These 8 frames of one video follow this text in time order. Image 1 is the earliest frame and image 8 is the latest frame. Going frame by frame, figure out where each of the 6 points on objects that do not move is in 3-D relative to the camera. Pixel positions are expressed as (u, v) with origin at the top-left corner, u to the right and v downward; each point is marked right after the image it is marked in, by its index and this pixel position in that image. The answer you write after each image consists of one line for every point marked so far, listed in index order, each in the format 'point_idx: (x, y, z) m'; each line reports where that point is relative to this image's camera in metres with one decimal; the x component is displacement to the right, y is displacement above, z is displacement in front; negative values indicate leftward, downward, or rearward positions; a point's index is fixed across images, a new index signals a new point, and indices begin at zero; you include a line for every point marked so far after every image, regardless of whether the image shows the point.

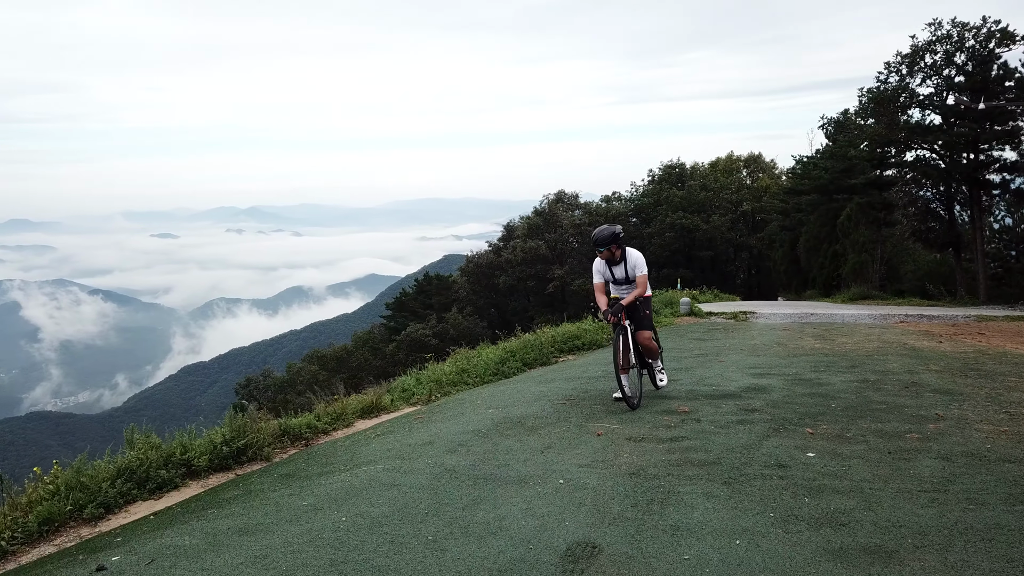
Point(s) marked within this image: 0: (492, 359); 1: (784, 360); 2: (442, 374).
0: (-0.4, -1.4, +12.2) m
1: (+3.4, -0.9, +8.0) m
2: (-1.3, -1.6, +11.6) m
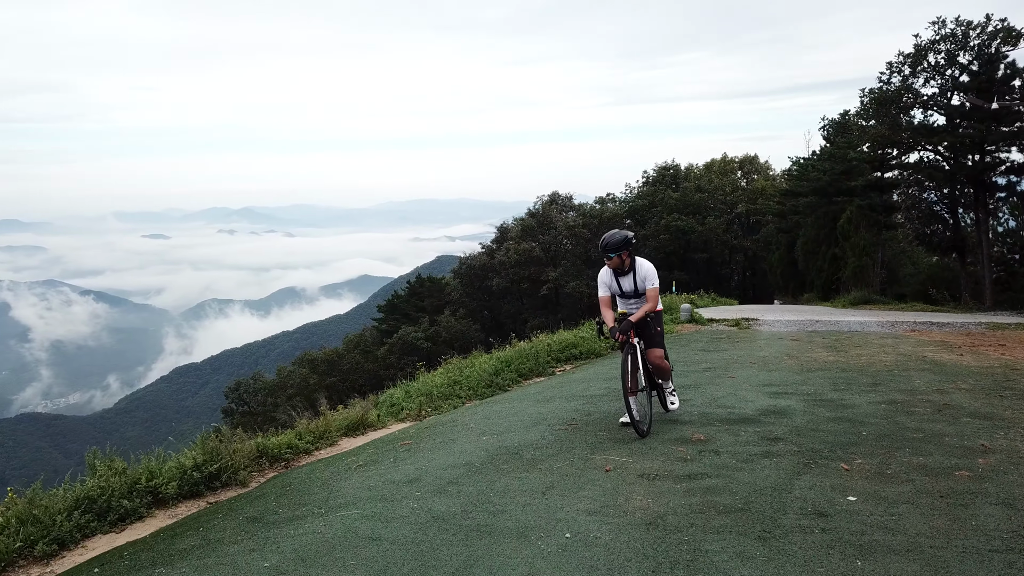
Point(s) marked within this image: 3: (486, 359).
0: (-0.5, -1.5, +11.6) m
1: (+3.4, -1.0, +7.5) m
2: (-1.4, -1.7, +11.0) m
3: (-0.5, -1.4, +13.0) m
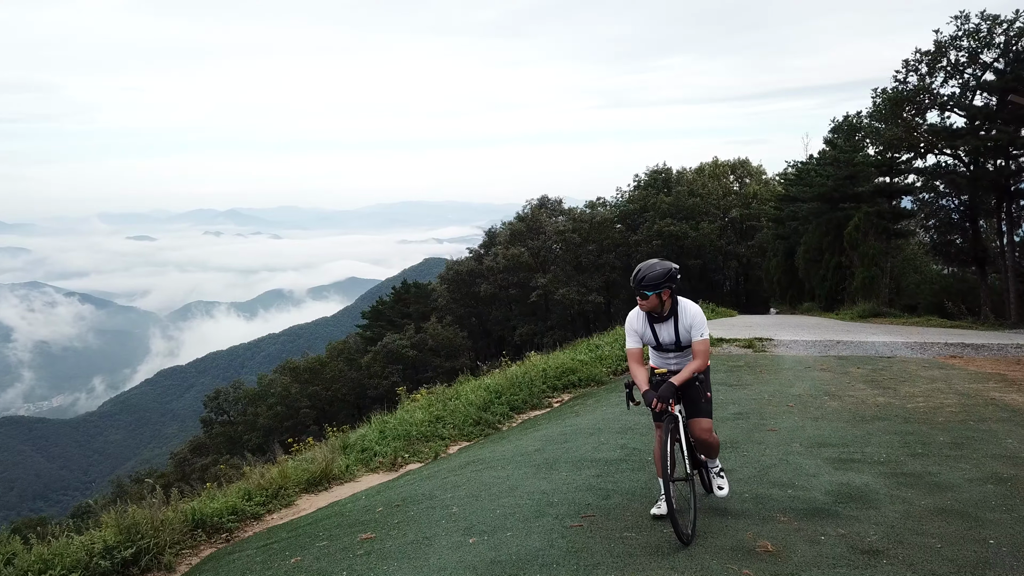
0: (-0.6, -1.9, +10.1) m
1: (+3.3, -1.4, +6.1) m
2: (-1.5, -2.1, +9.5) m
3: (-0.7, -1.8, +11.6) m
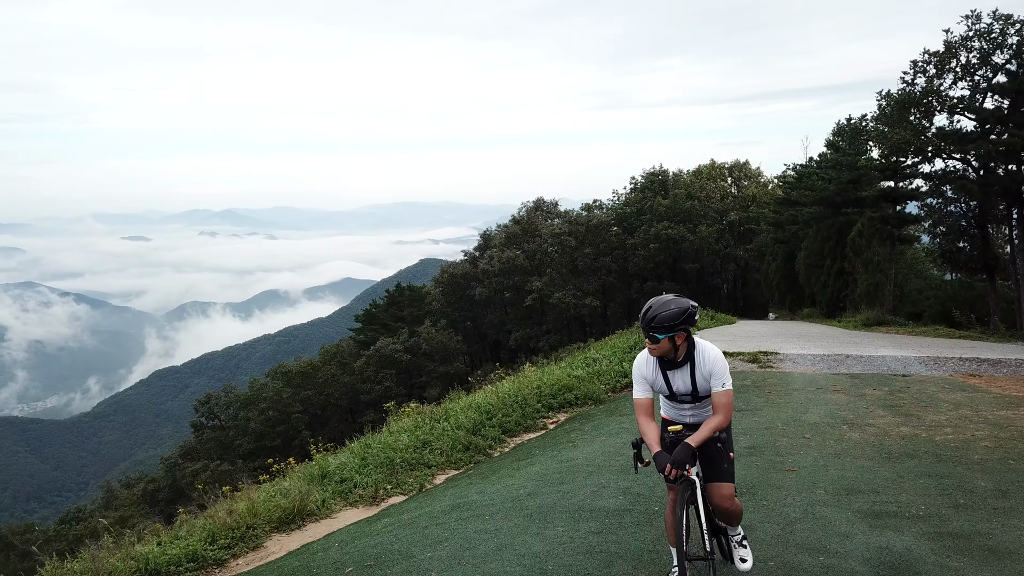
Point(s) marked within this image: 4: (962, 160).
0: (-0.7, -2.1, +9.5) m
1: (+3.2, -1.6, +5.5) m
2: (-1.7, -2.3, +8.9) m
3: (-0.8, -2.0, +10.9) m
4: (+11.8, +3.4, +16.7) m
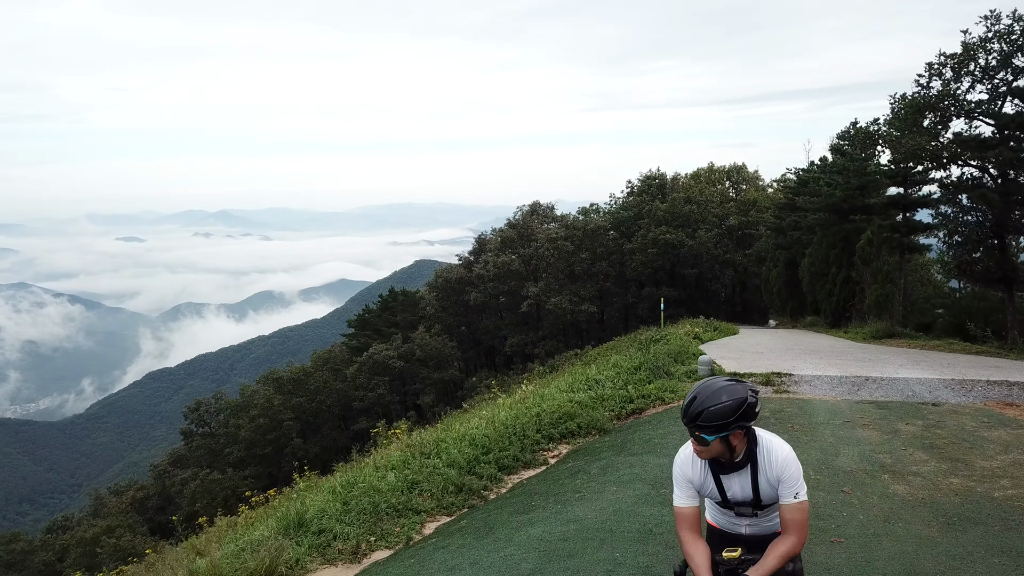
0: (-0.8, -2.4, +8.6) m
1: (+3.2, -1.9, +4.6) m
2: (-1.7, -2.6, +8.0) m
3: (-0.9, -2.3, +10.1) m
4: (+11.7, +3.0, +15.9) m
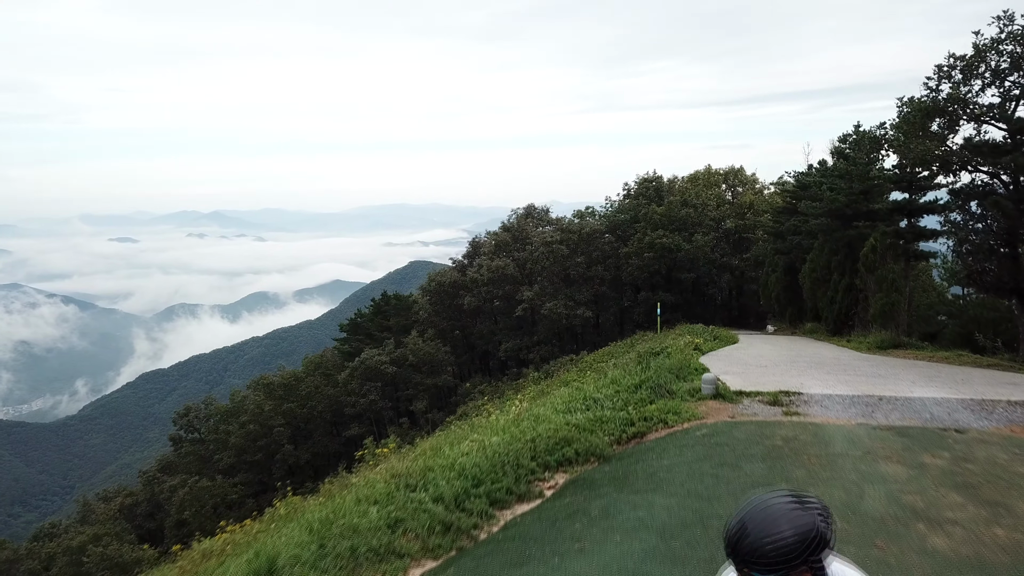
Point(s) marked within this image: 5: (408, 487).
0: (-0.9, -2.7, +7.9) m
1: (+3.2, -2.1, +4.0) m
2: (-1.8, -2.8, +7.3) m
3: (-1.0, -2.6, +9.4) m
4: (+11.6, +2.8, +15.4) m
5: (-1.4, -2.7, +8.7) m
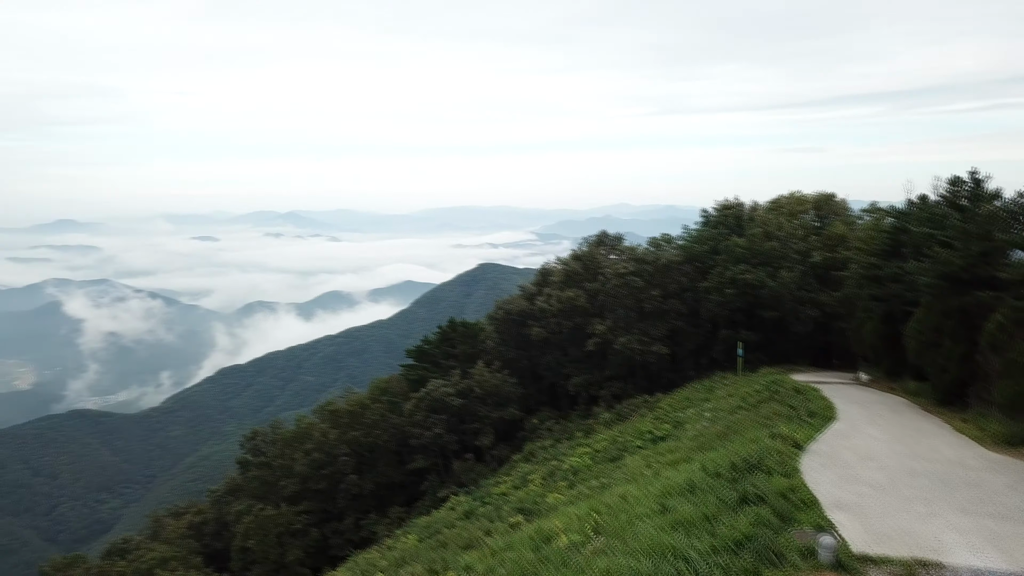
0: (0.0, -4.9, +6.7) m
1: (+3.7, -4.4, +2.3) m
2: (-0.9, -5.1, +6.1) m
3: (+0.1, -4.8, +8.1) m
4: (+13.2, +0.5, +12.8) m
5: (-0.4, -5.0, +7.5) m
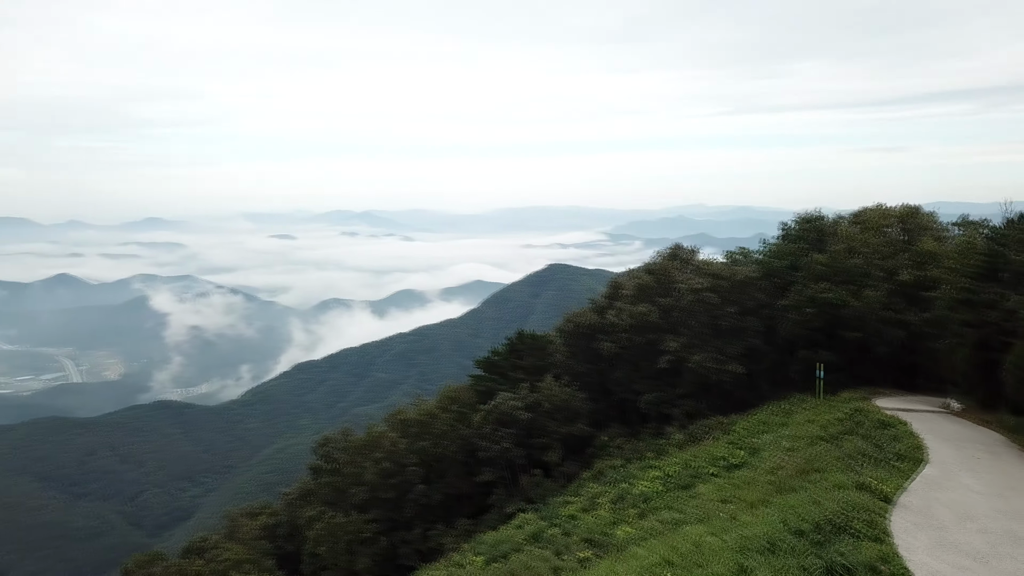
0: (+0.8, -5.9, +6.5) m
1: (+4.0, -5.4, +1.9) m
2: (-0.2, -6.1, +6.1) m
3: (+1.0, -5.9, +8.0) m
4: (+14.6, -0.7, +11.3) m
5: (+0.5, -6.0, +7.4) m
